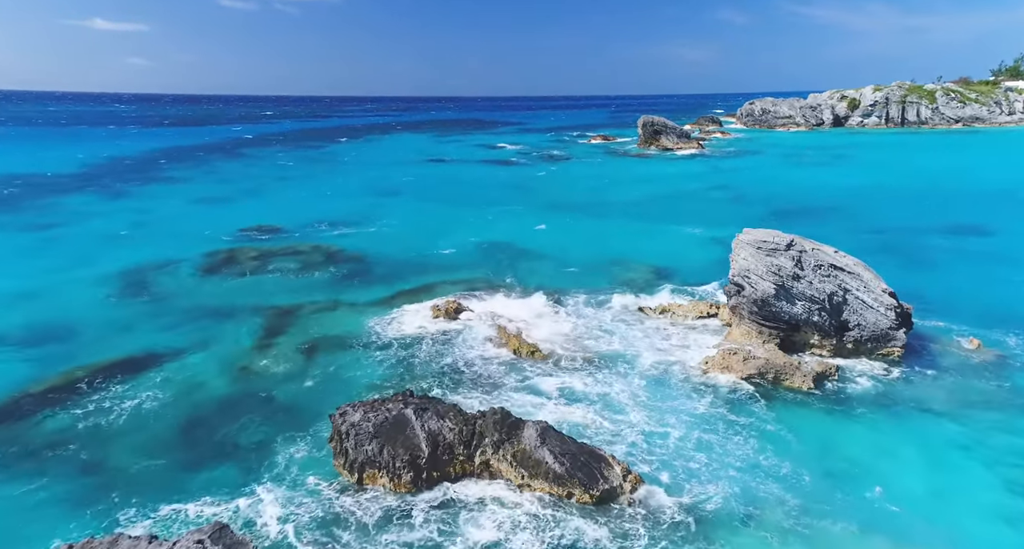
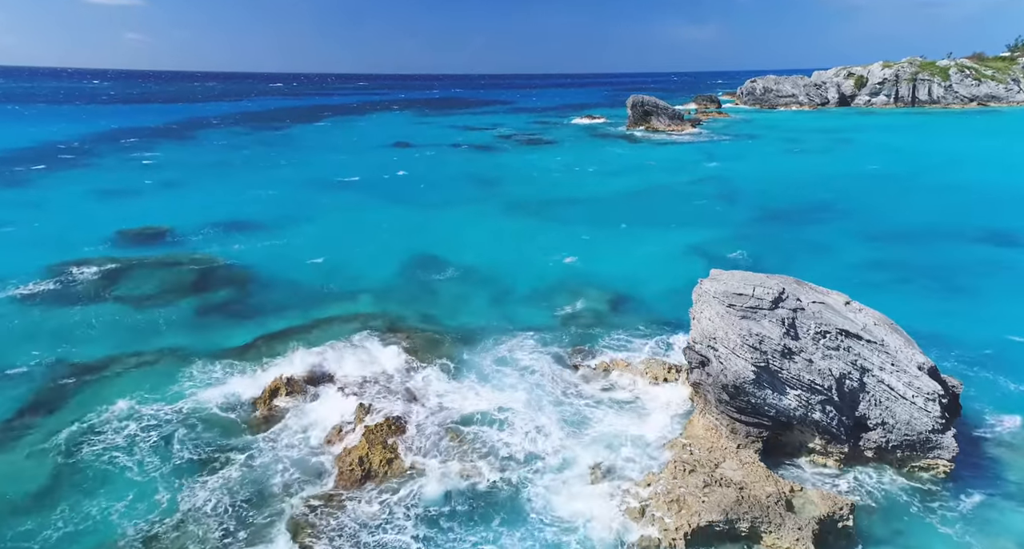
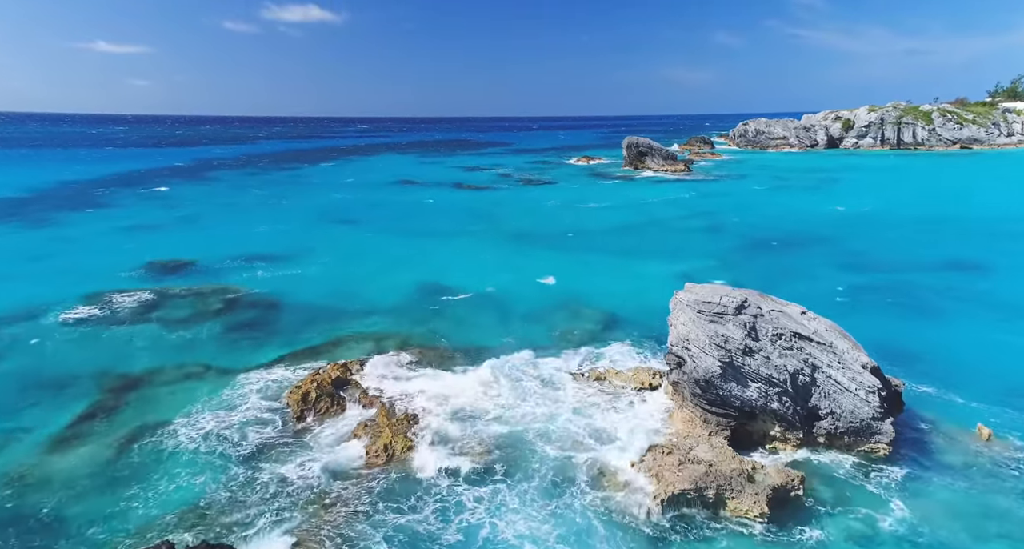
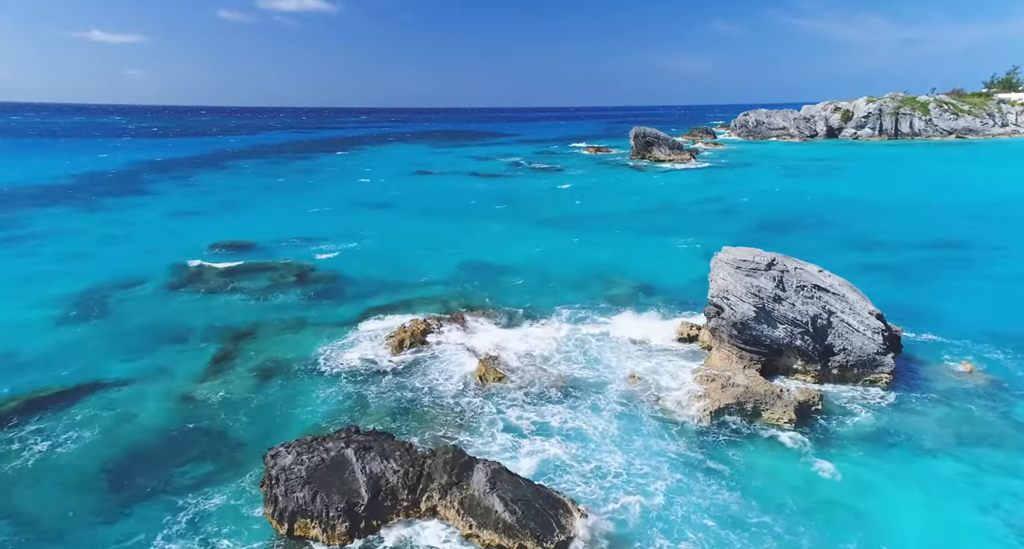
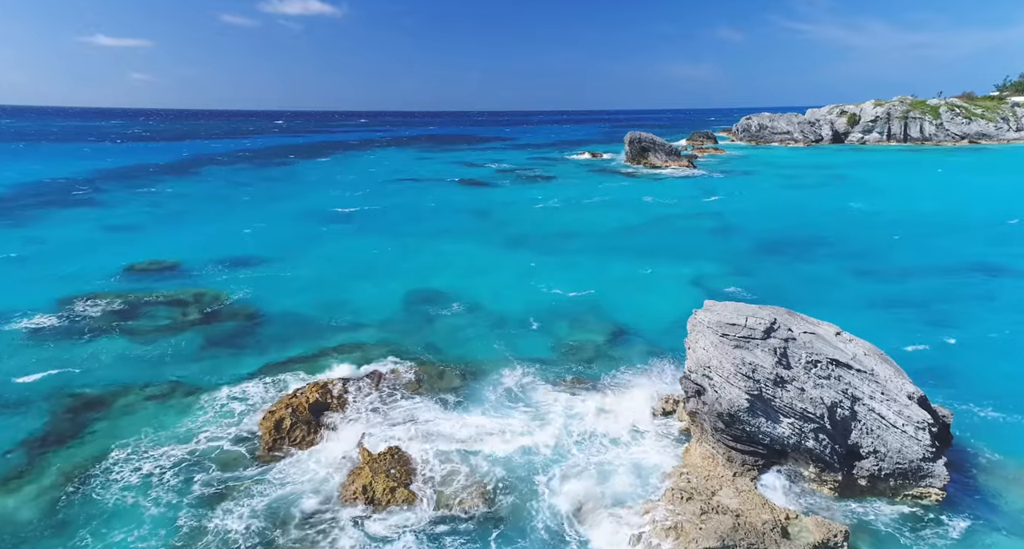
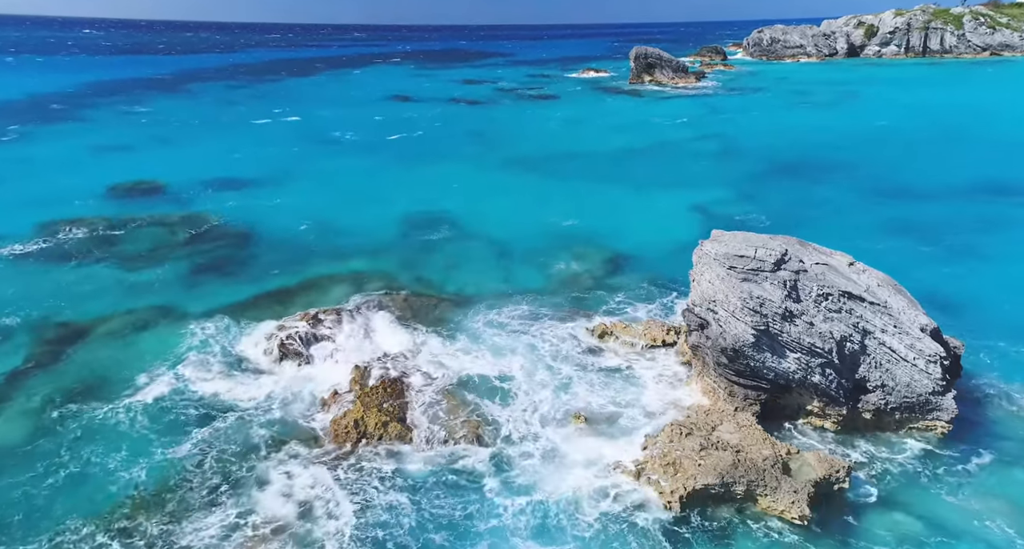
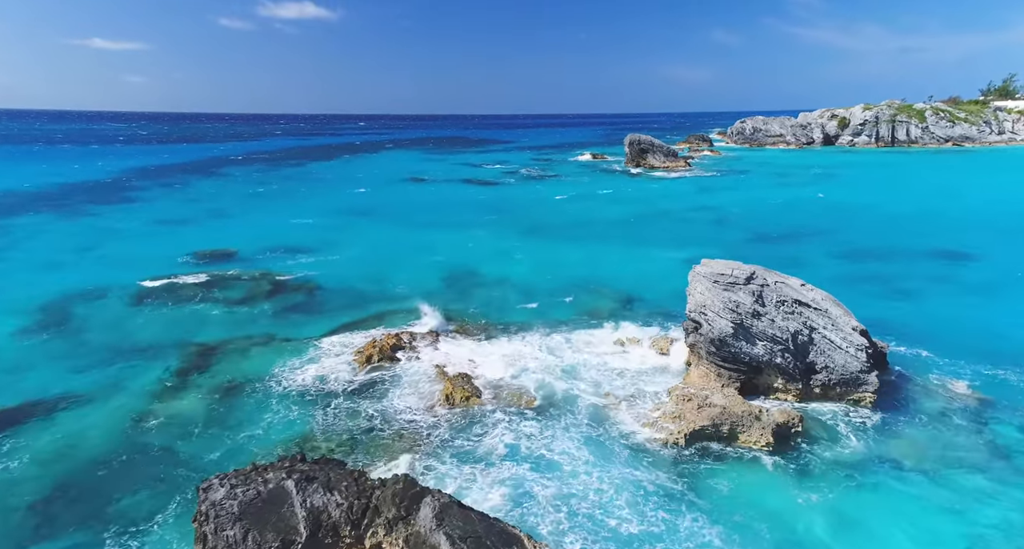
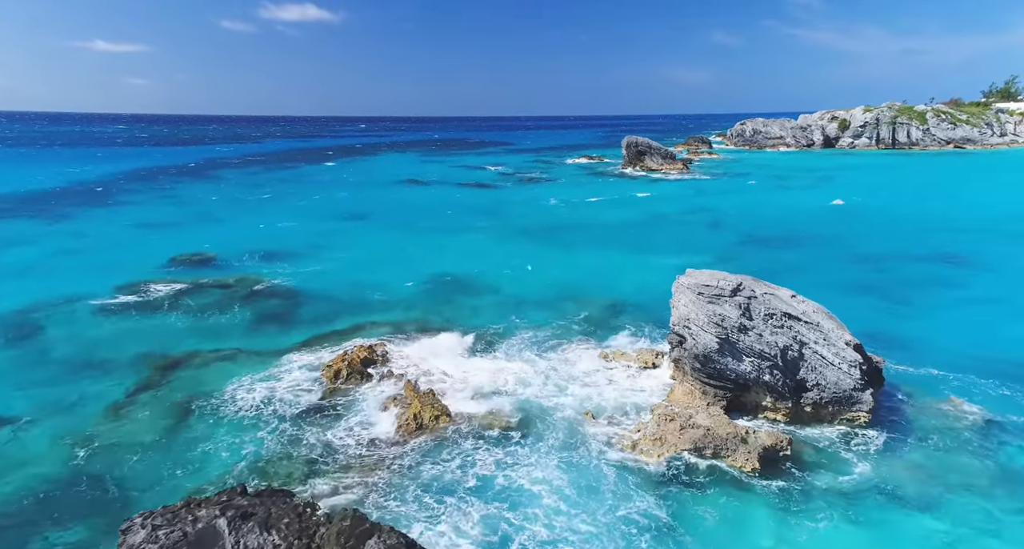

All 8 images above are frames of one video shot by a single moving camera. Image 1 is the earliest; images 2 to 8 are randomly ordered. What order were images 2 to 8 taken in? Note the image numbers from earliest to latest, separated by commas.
4, 7, 8, 3, 5, 2, 6
